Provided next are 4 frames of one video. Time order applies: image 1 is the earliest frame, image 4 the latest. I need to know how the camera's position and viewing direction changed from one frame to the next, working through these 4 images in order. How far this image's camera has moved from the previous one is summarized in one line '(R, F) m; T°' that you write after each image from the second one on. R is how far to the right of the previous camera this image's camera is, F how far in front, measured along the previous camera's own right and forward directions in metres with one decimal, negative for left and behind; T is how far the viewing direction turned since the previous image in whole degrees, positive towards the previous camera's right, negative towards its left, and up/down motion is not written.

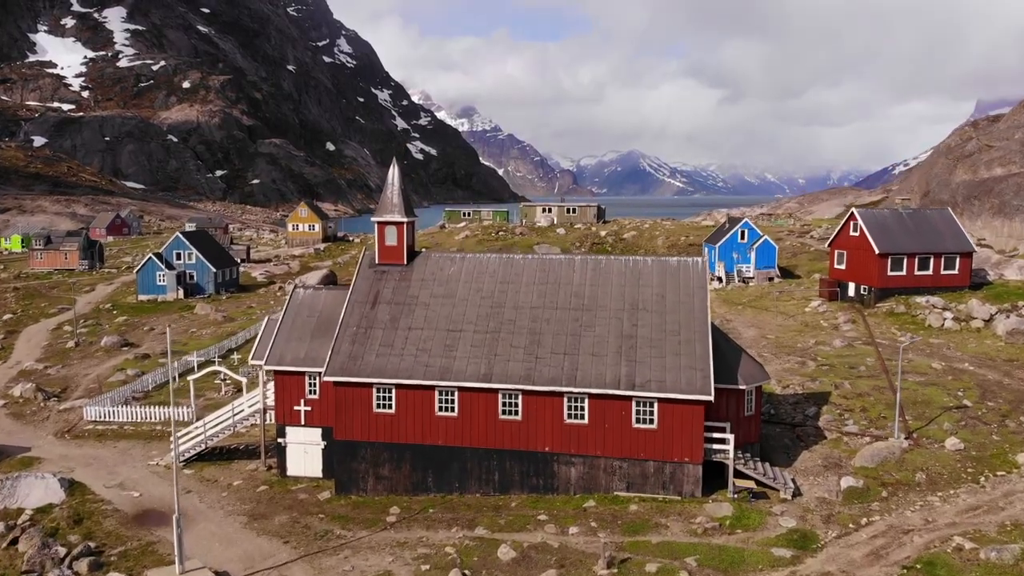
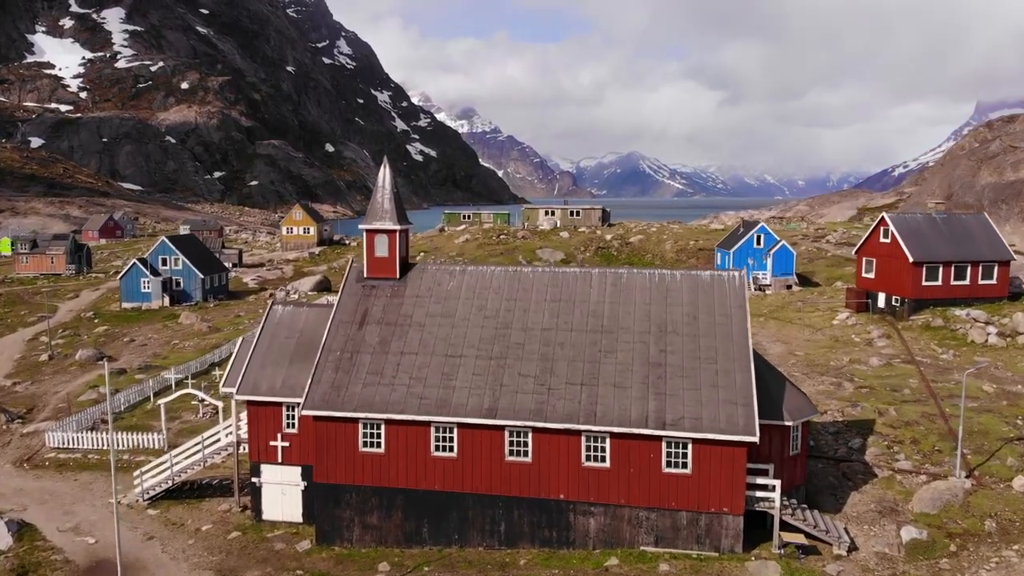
(-0.2, +3.3) m; 0°
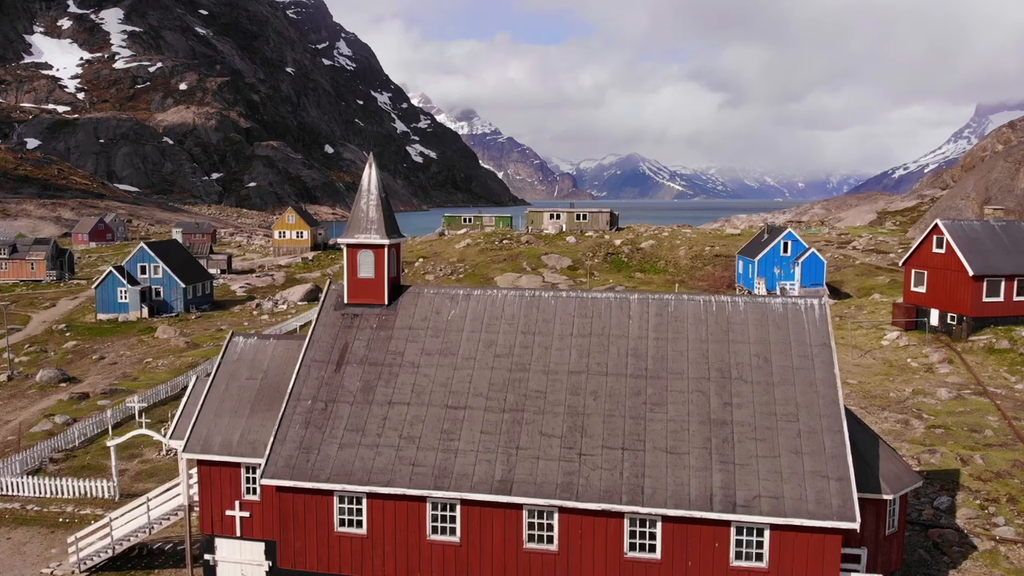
(-0.3, +4.6) m; 0°
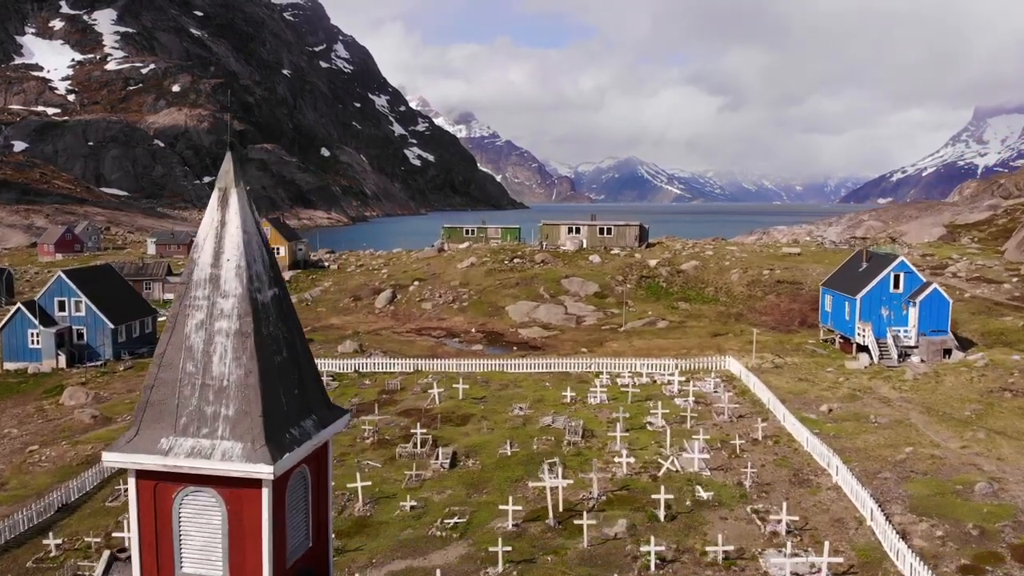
(-0.9, +13.1) m; 0°
